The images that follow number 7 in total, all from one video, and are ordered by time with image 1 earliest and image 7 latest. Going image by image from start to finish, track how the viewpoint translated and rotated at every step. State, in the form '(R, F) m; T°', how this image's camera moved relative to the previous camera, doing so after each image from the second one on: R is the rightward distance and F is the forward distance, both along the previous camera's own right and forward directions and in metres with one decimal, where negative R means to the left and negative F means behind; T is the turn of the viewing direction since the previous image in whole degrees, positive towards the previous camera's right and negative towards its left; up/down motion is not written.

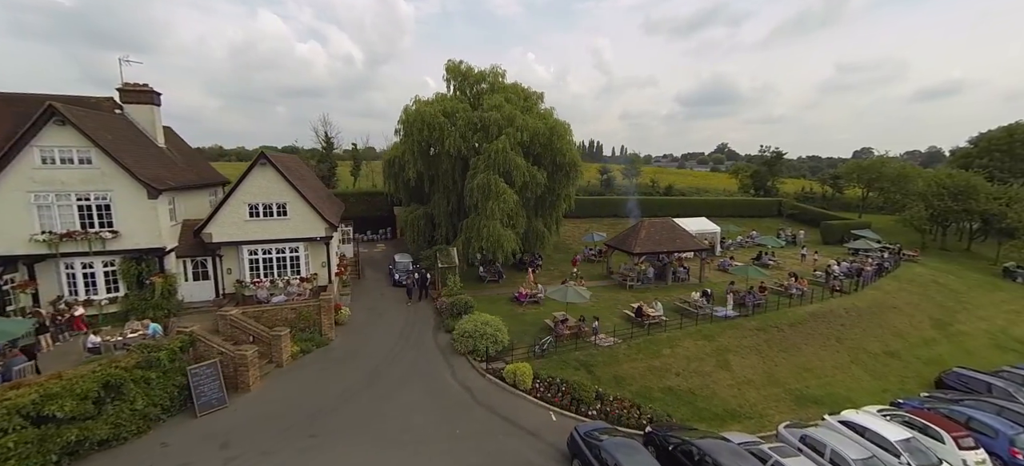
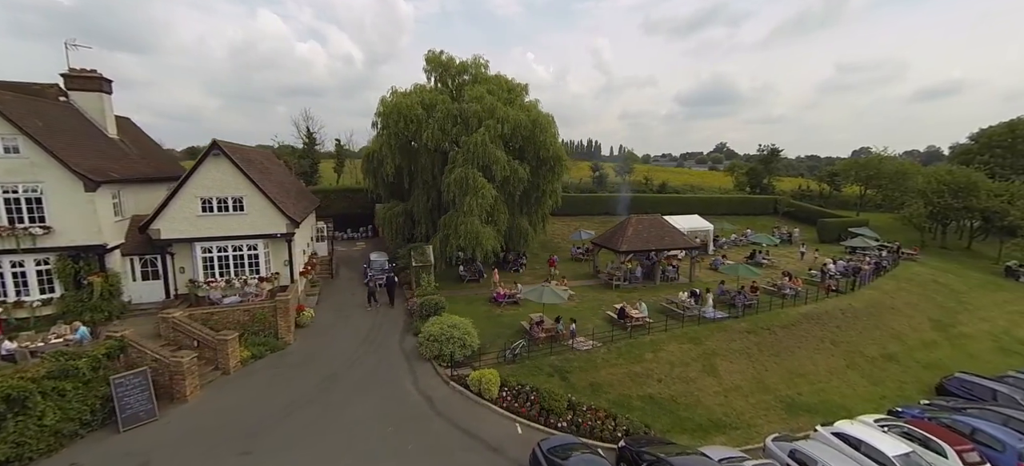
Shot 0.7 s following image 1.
(+1.2, +1.3) m; 0°
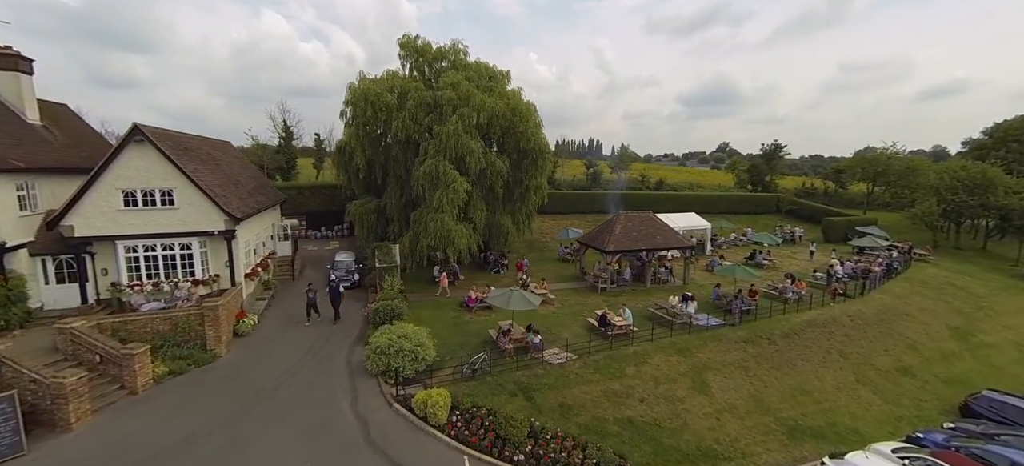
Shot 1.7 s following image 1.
(+1.5, +2.2) m; 0°
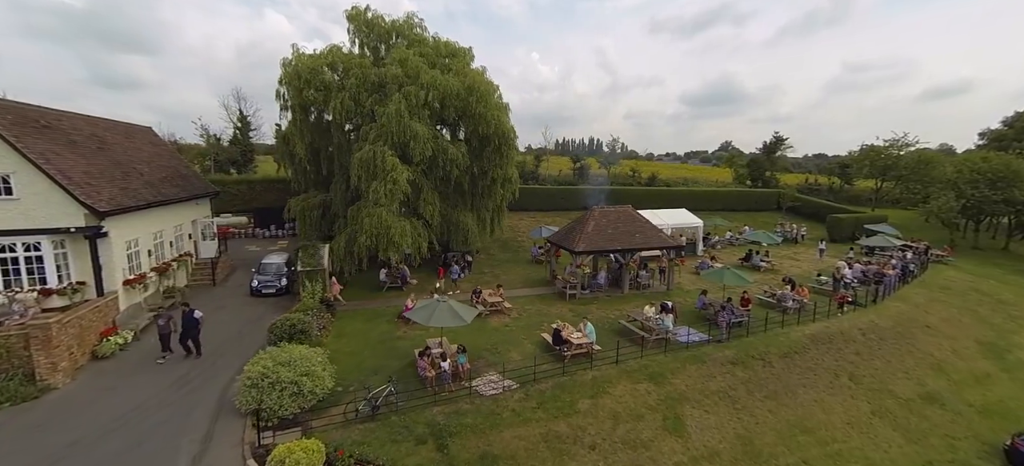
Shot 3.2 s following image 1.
(+2.5, +3.5) m; 0°
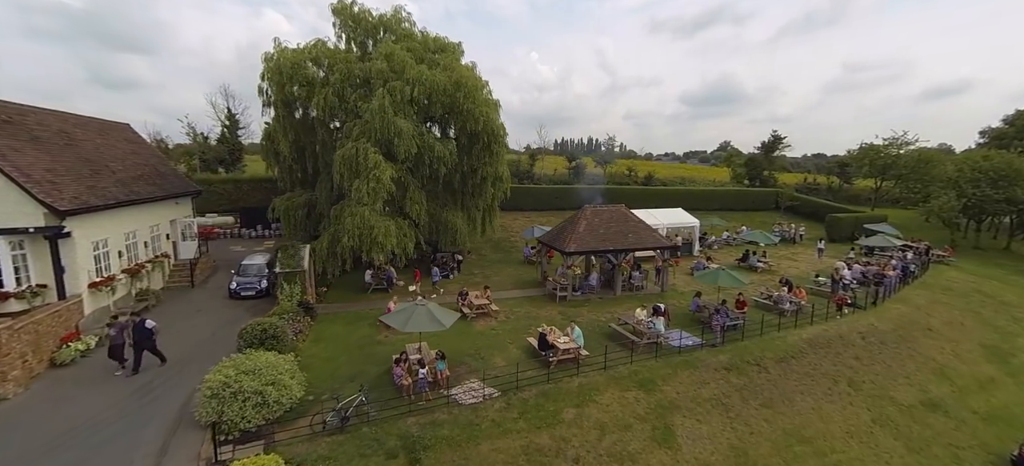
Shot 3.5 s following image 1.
(+0.5, +0.7) m; 0°
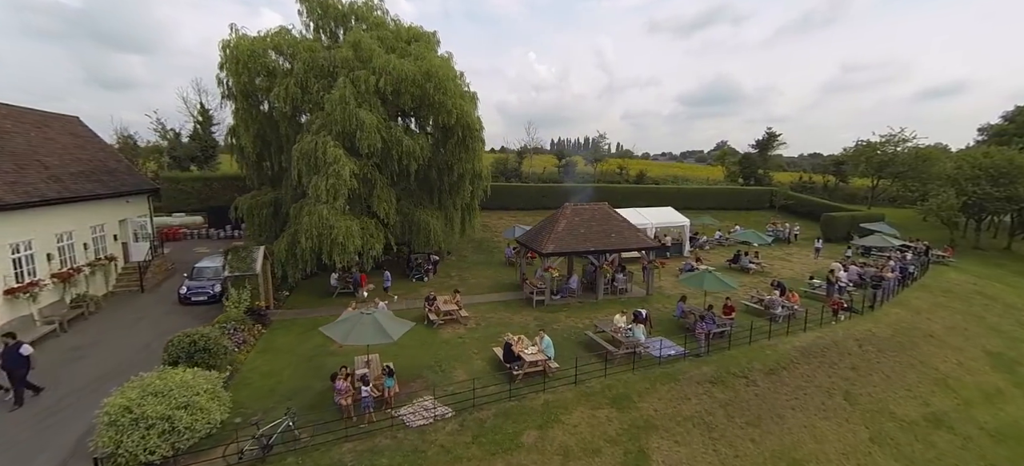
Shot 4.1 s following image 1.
(+1.1, +1.4) m; 0°
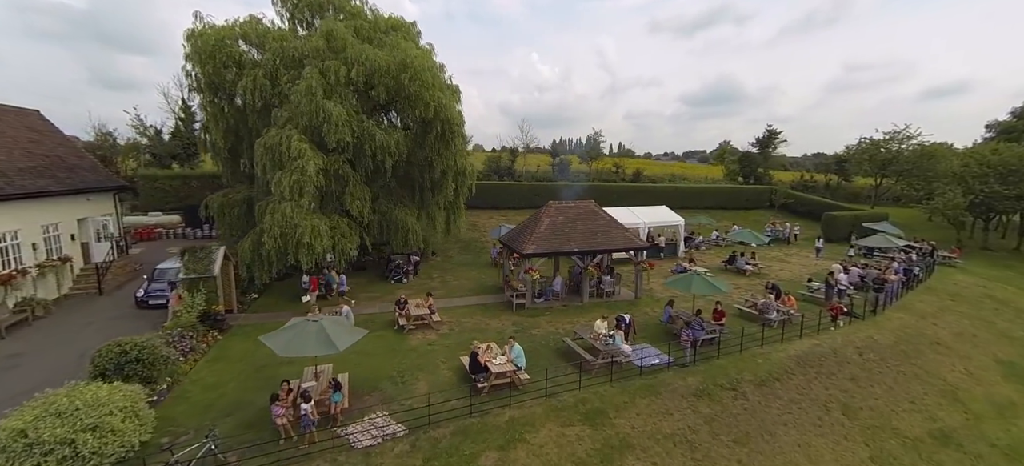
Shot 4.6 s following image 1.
(+1.0, +1.1) m; 0°
